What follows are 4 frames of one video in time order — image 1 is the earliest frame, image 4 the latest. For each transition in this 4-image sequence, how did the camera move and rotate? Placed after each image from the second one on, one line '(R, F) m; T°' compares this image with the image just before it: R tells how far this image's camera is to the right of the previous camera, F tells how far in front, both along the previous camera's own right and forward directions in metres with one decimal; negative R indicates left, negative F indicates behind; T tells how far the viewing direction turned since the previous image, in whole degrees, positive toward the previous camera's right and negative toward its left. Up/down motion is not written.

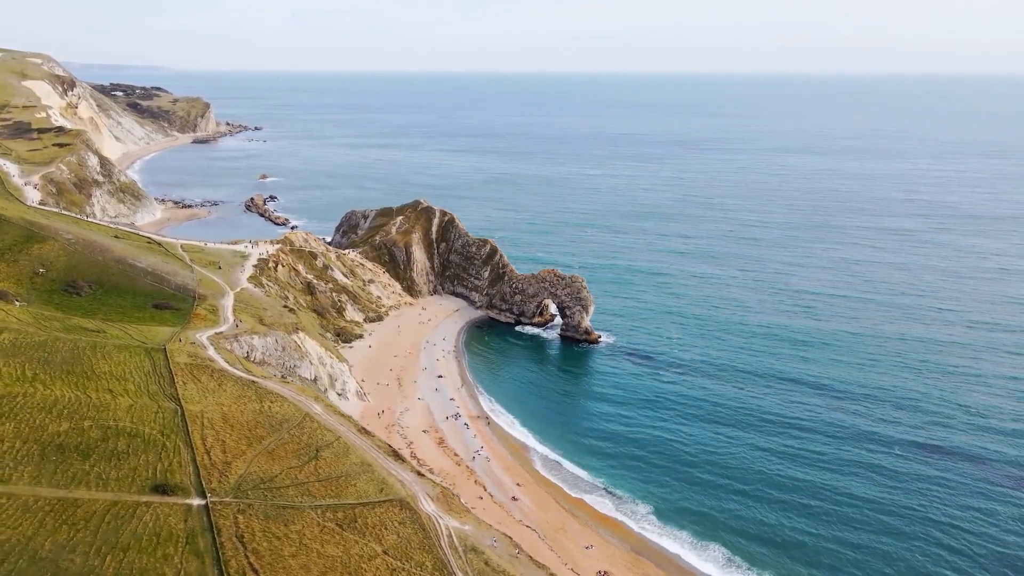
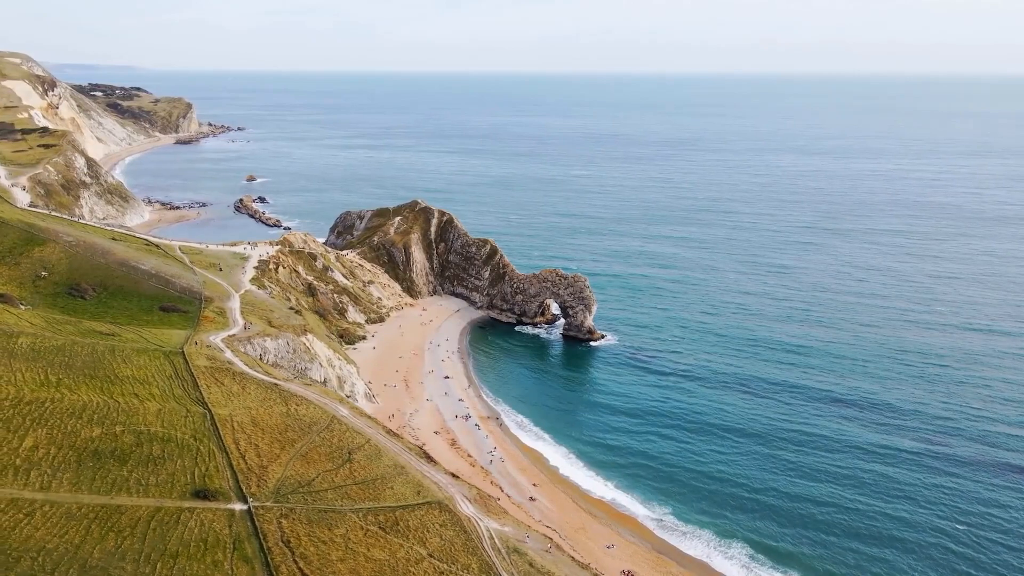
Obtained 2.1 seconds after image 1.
(-2.4, +0.1) m; +1°
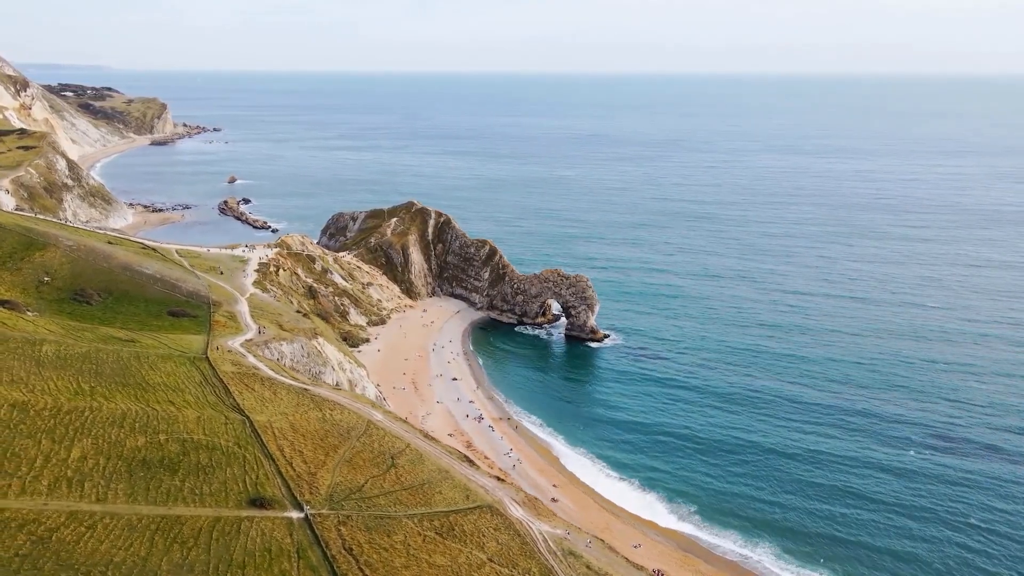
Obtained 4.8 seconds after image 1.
(-3.1, +0.1) m; +1°
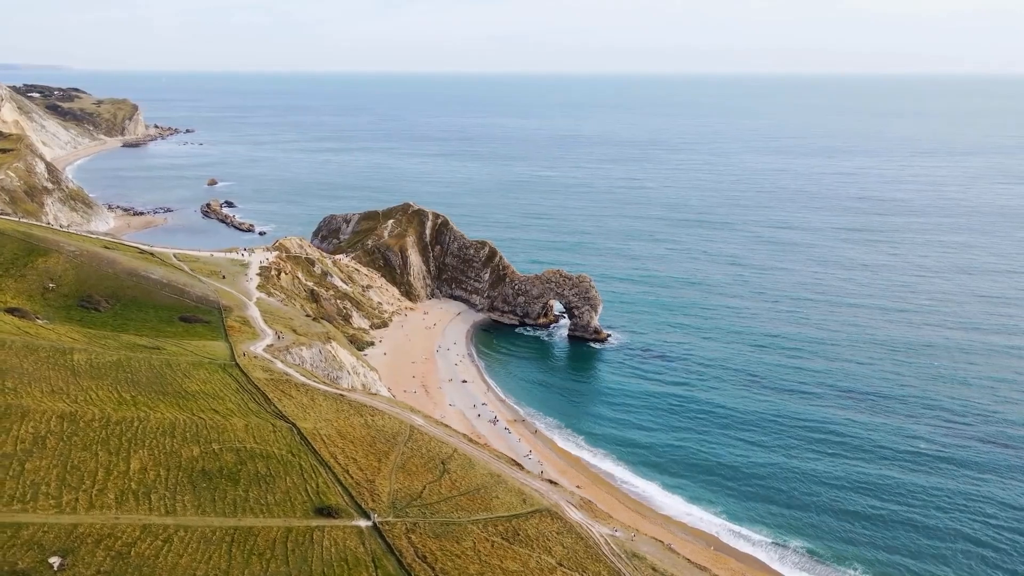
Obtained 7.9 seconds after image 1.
(-3.5, +0.1) m; +2°
